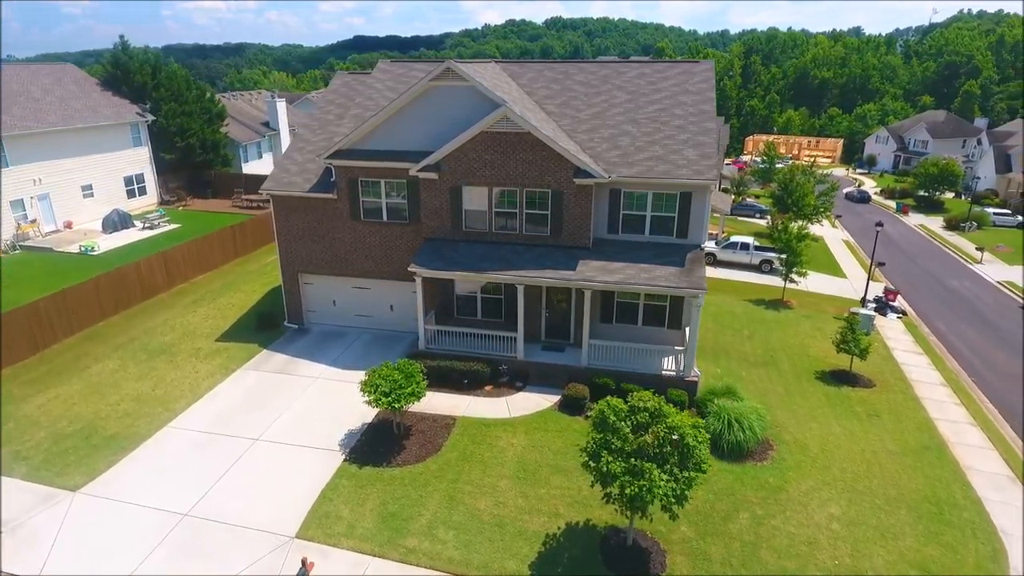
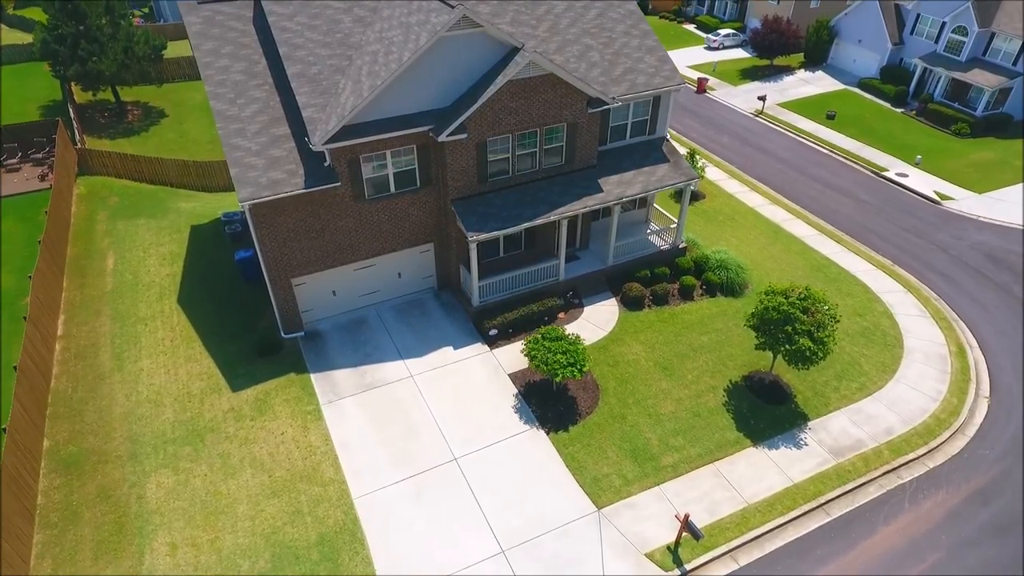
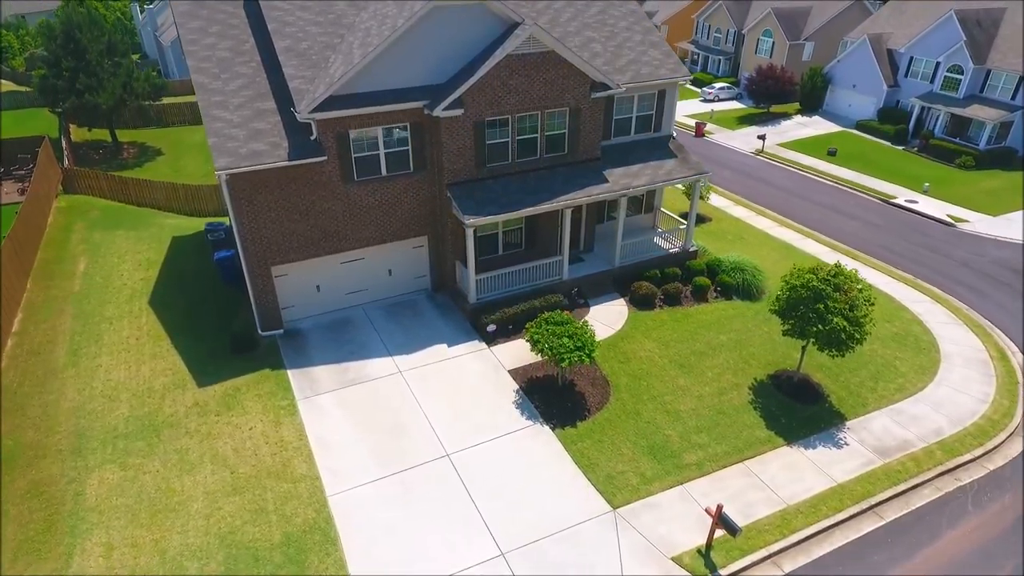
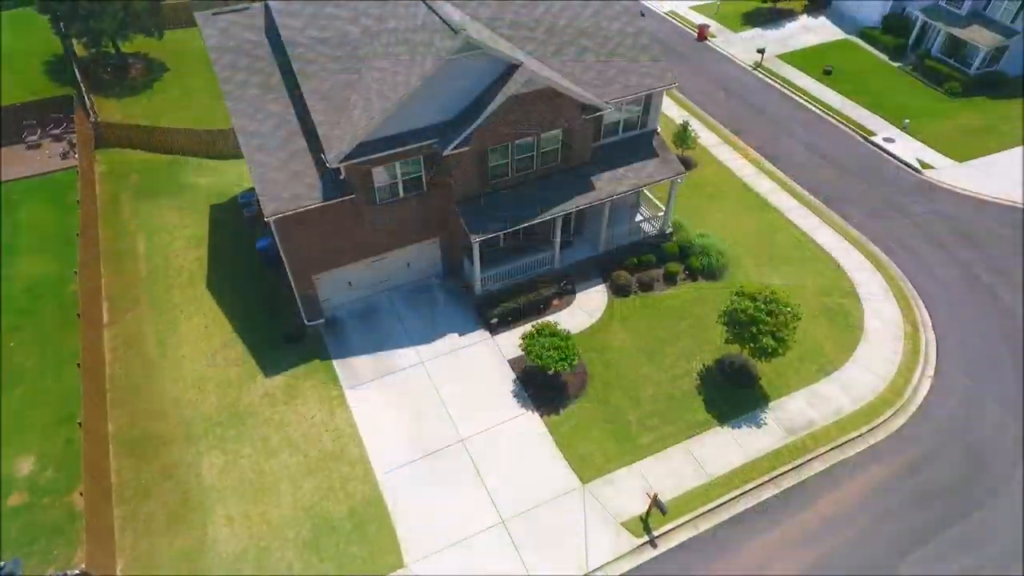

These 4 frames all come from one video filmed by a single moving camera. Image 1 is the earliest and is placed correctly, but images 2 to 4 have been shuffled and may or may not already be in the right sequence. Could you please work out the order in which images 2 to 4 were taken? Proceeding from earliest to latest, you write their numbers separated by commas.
4, 2, 3
